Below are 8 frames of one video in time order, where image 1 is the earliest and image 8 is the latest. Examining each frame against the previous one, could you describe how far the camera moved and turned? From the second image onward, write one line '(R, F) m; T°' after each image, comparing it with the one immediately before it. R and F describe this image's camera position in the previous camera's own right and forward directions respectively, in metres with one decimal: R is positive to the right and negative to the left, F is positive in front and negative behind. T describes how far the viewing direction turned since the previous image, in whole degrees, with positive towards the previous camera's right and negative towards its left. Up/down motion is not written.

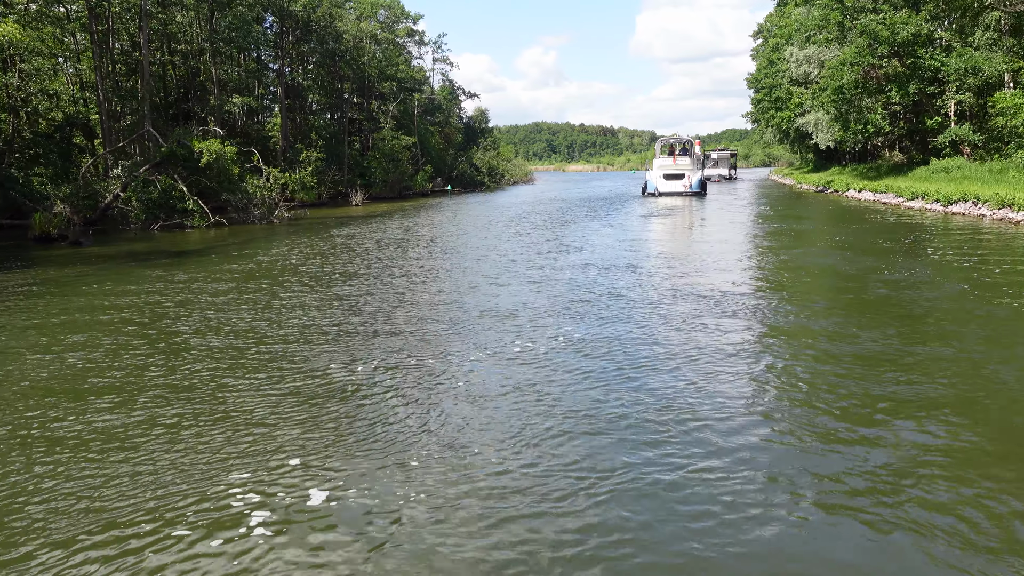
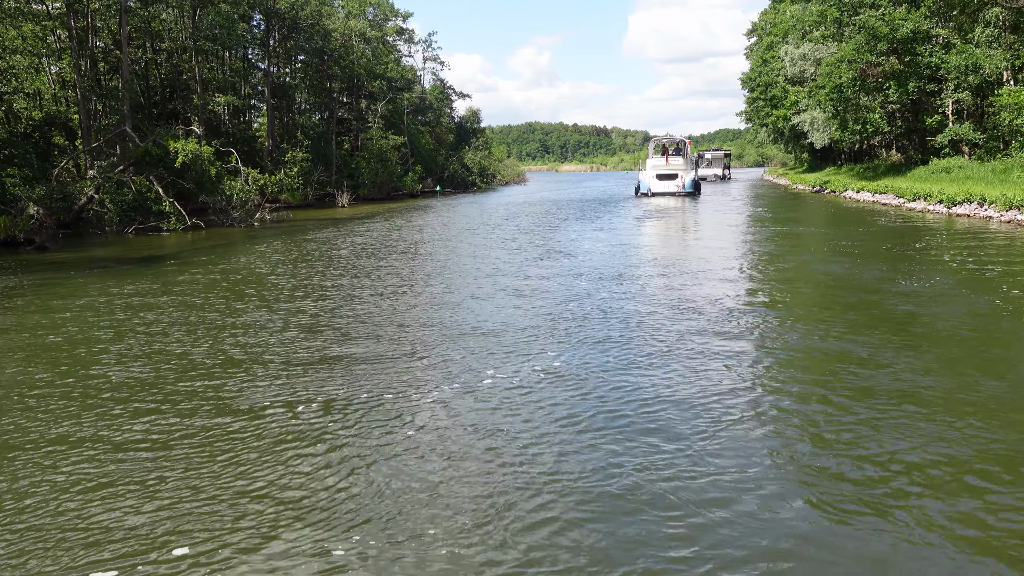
(+0.2, +1.0) m; +1°
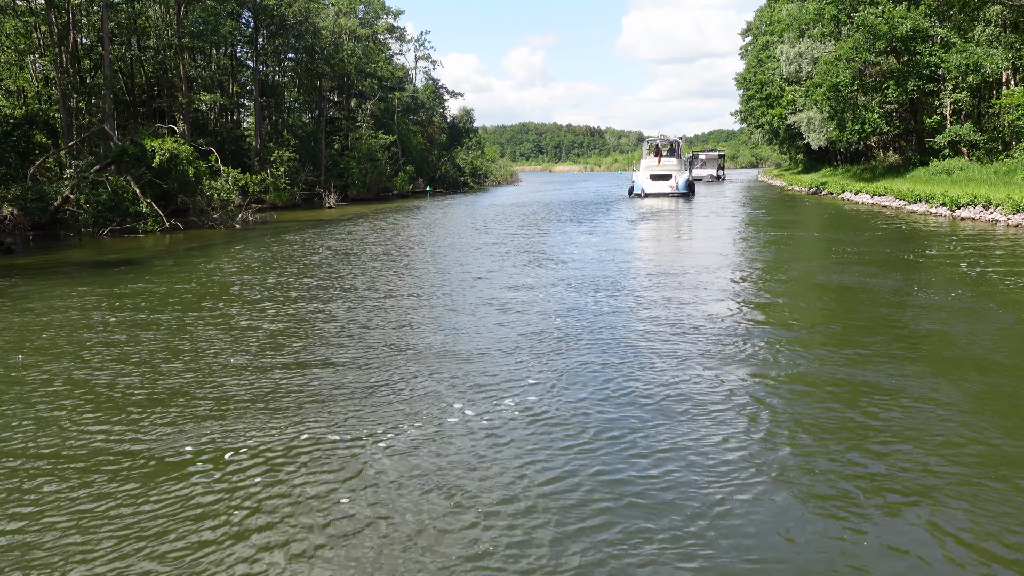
(+0.2, +0.9) m; +1°
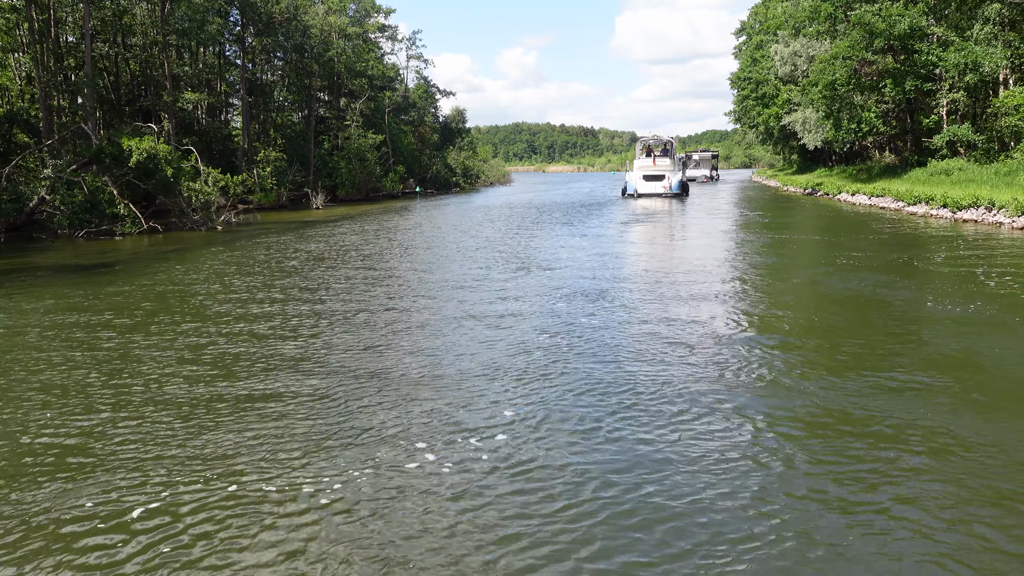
(+0.2, +0.8) m; +1°
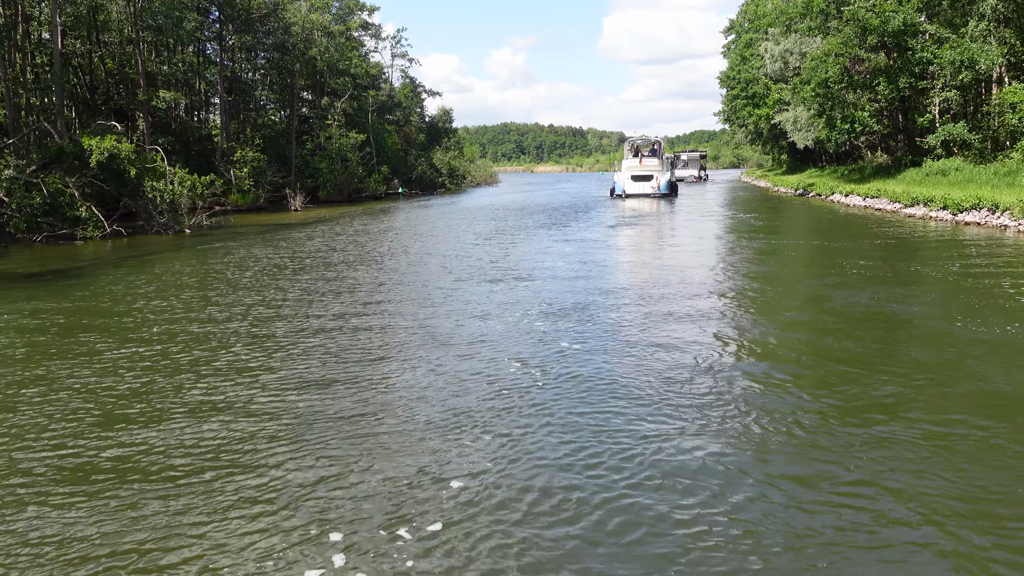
(+0.2, +1.1) m; +1°
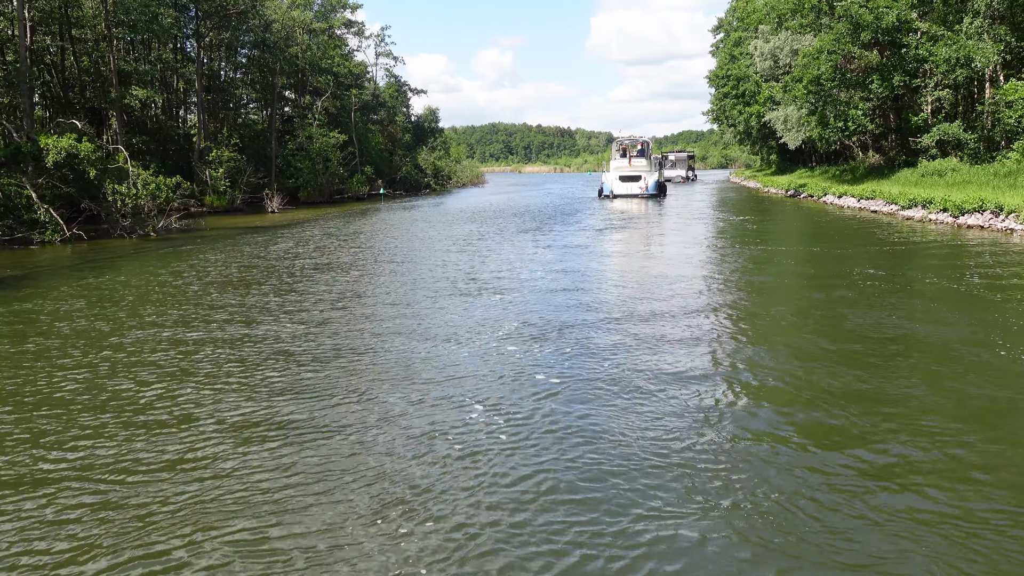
(+0.2, +1.1) m; +1°
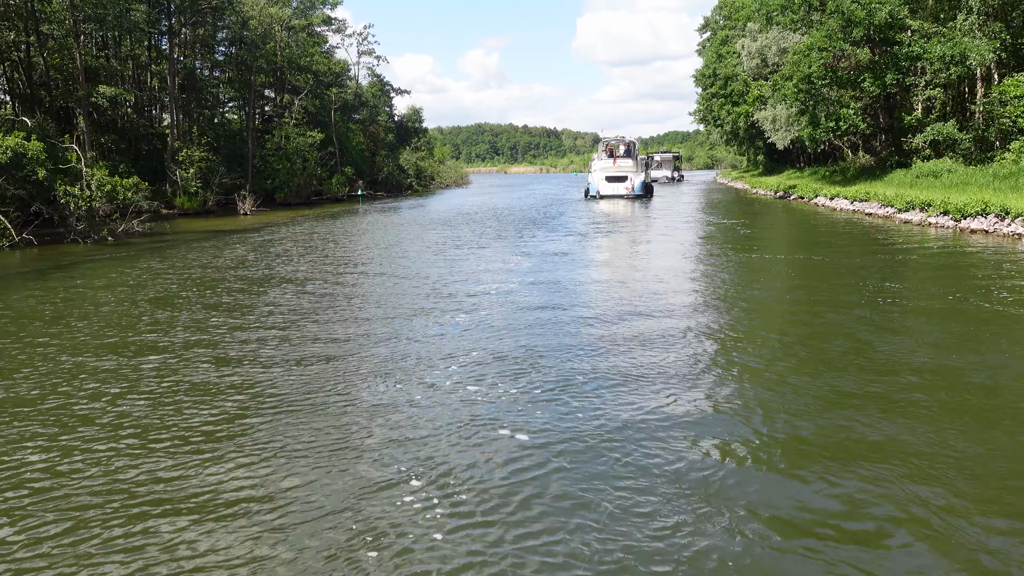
(+0.2, +1.2) m; +1°
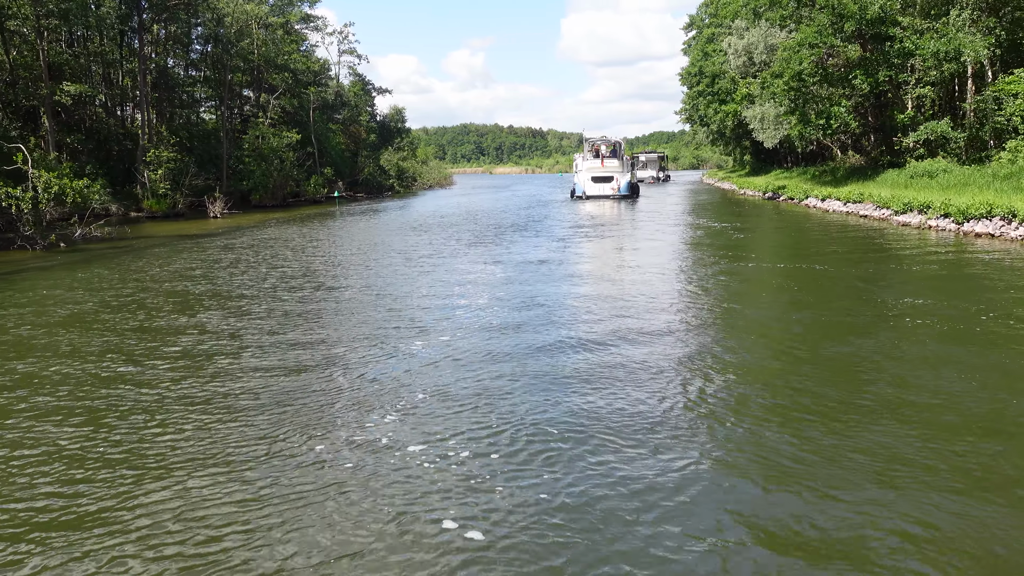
(+0.2, +1.2) m; +1°
